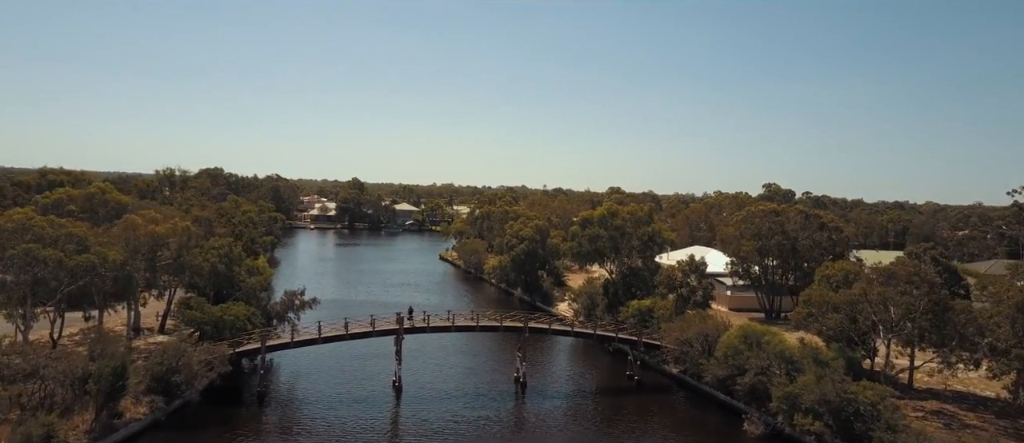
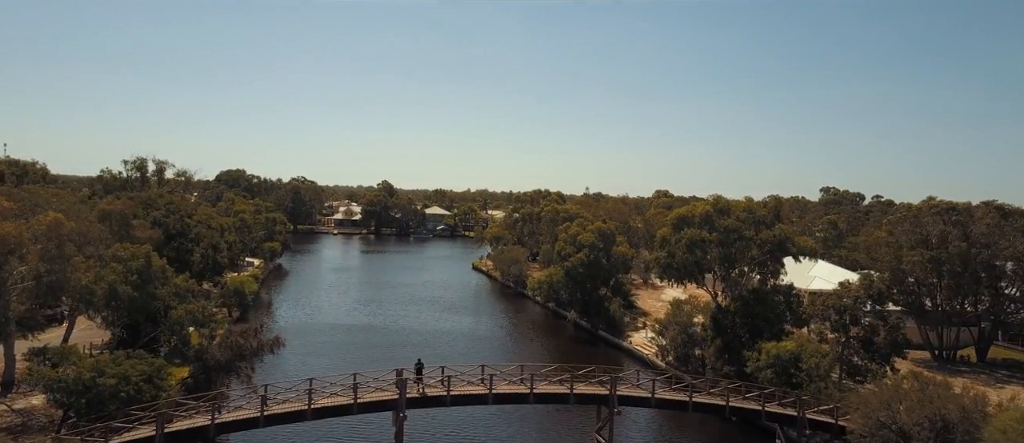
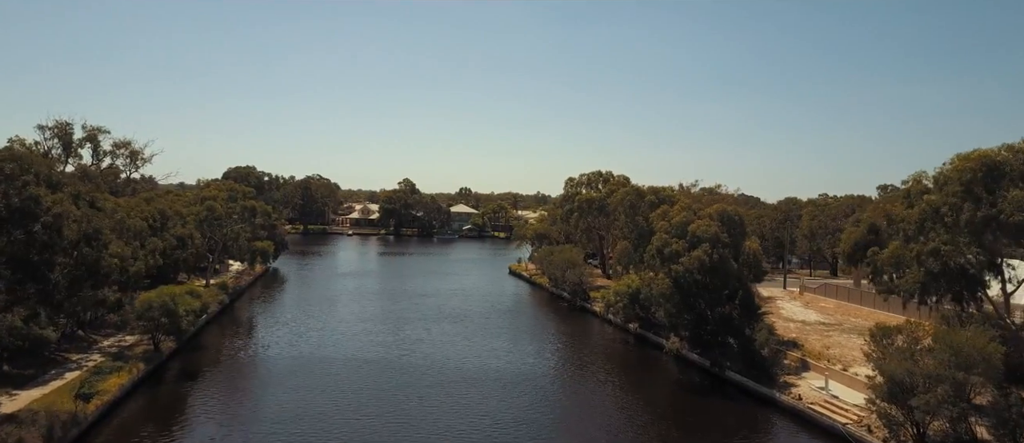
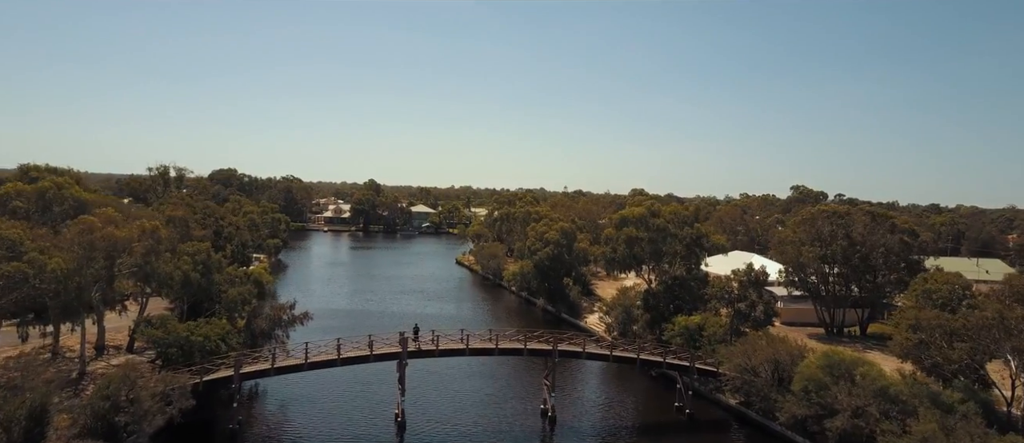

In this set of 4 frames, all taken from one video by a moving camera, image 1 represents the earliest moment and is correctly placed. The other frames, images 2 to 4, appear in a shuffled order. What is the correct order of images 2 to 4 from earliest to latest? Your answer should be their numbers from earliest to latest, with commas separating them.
4, 2, 3
